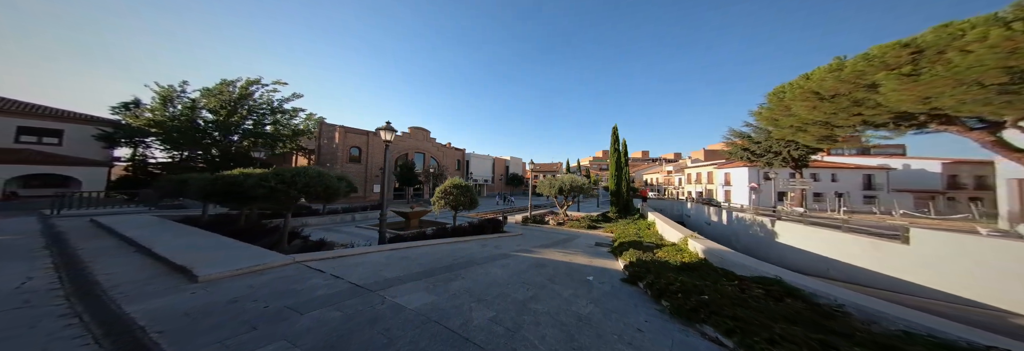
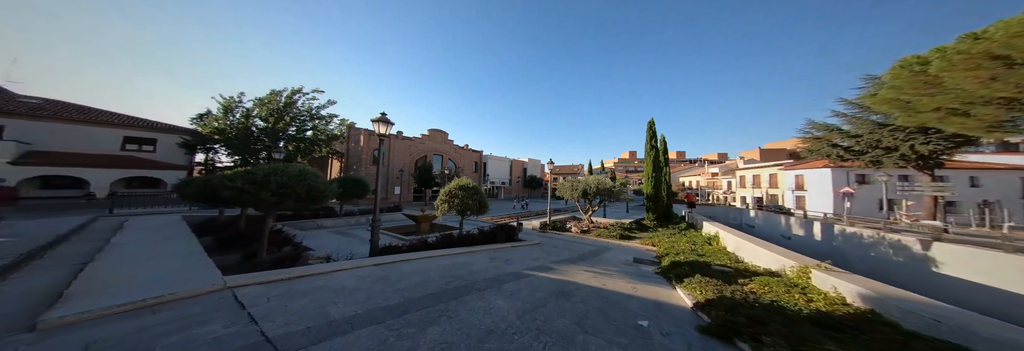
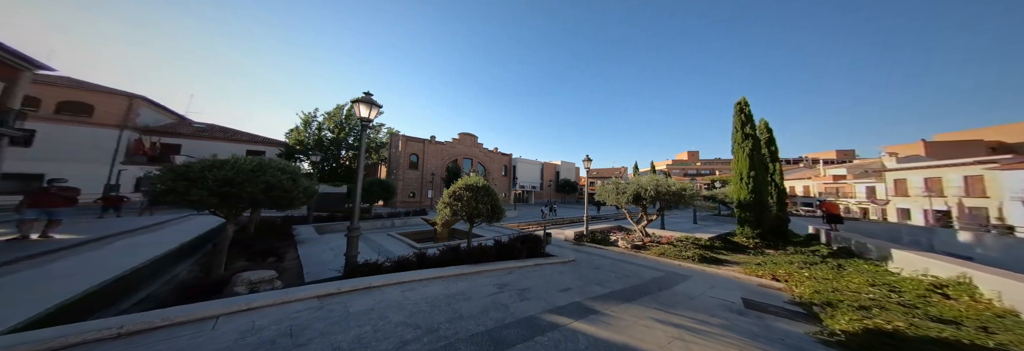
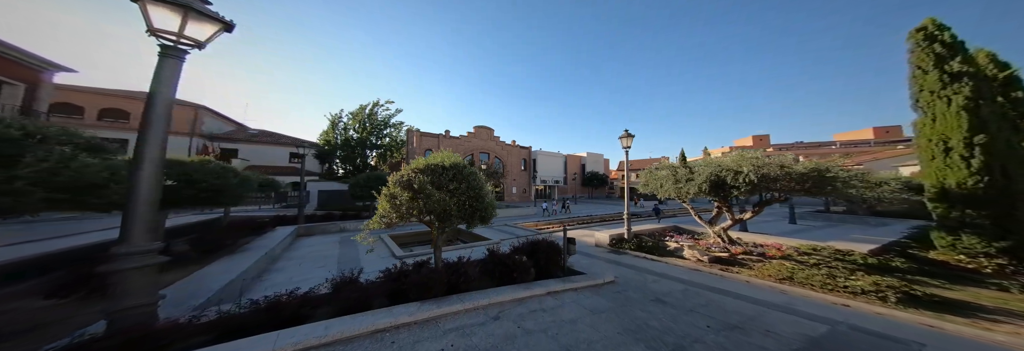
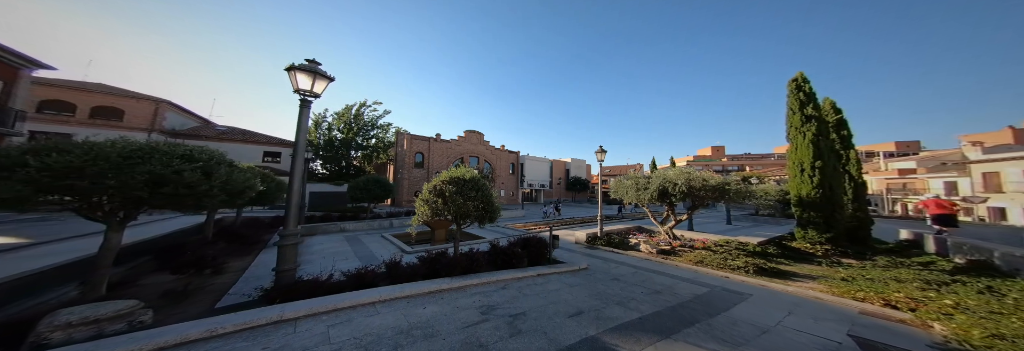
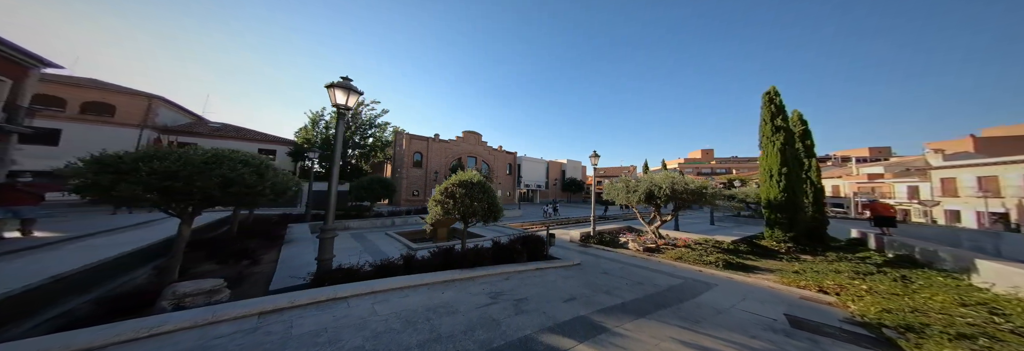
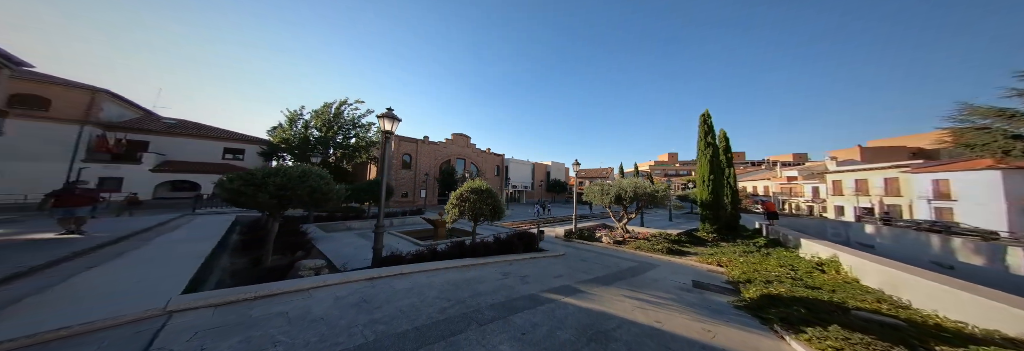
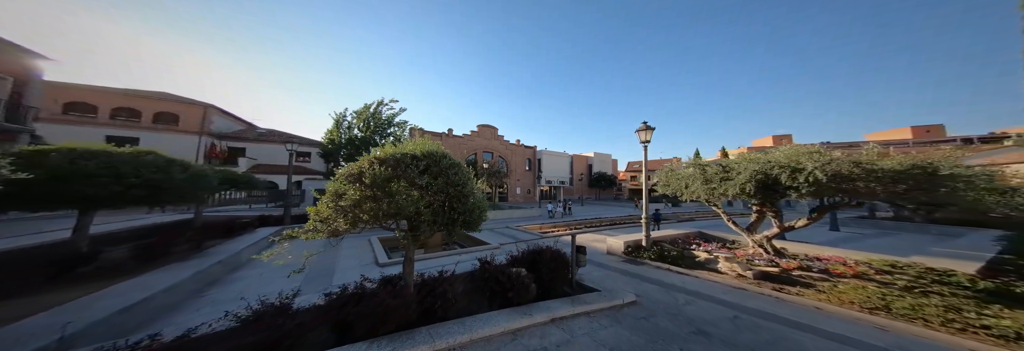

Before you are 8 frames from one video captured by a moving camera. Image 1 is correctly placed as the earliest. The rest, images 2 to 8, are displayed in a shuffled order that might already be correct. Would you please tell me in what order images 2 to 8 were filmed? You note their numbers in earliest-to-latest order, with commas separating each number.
2, 7, 3, 6, 5, 4, 8
